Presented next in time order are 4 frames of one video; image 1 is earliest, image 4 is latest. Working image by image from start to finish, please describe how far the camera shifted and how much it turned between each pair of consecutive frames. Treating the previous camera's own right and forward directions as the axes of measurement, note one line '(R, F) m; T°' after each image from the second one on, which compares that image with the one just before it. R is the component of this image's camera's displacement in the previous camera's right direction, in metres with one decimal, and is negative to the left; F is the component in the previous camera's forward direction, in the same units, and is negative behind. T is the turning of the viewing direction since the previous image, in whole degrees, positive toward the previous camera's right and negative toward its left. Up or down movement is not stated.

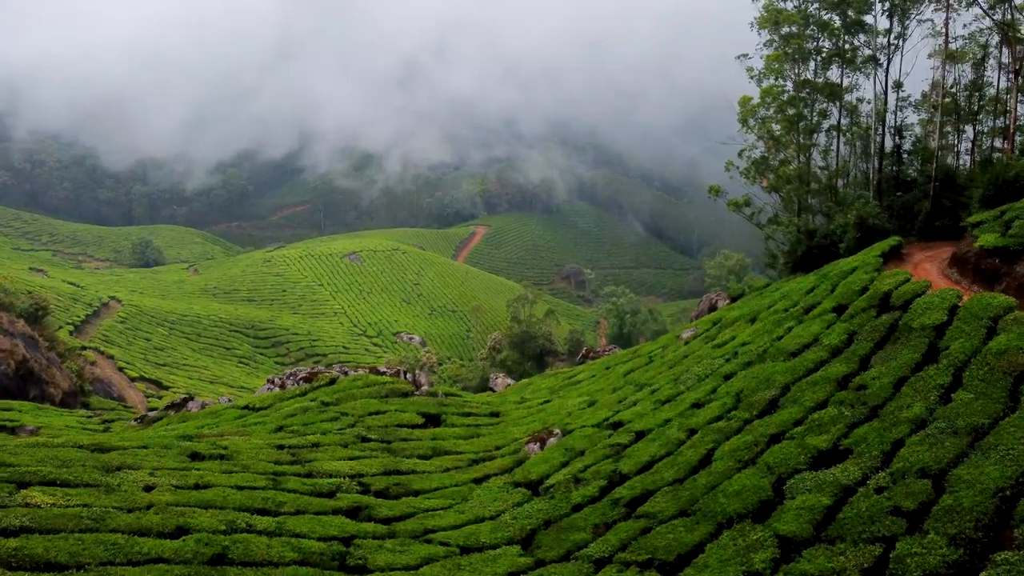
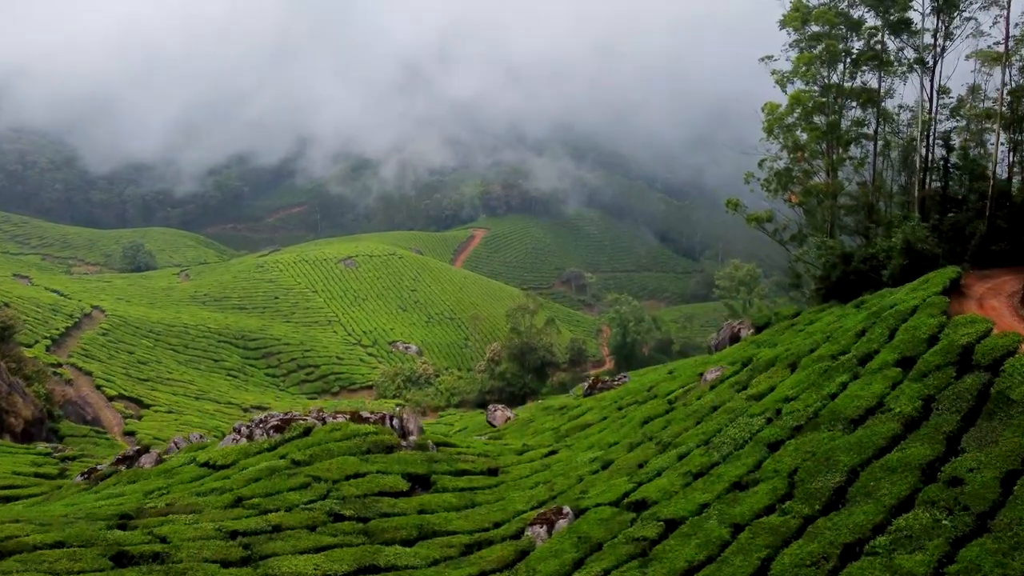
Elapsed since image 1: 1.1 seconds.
(0.0, +2.6) m; 0°
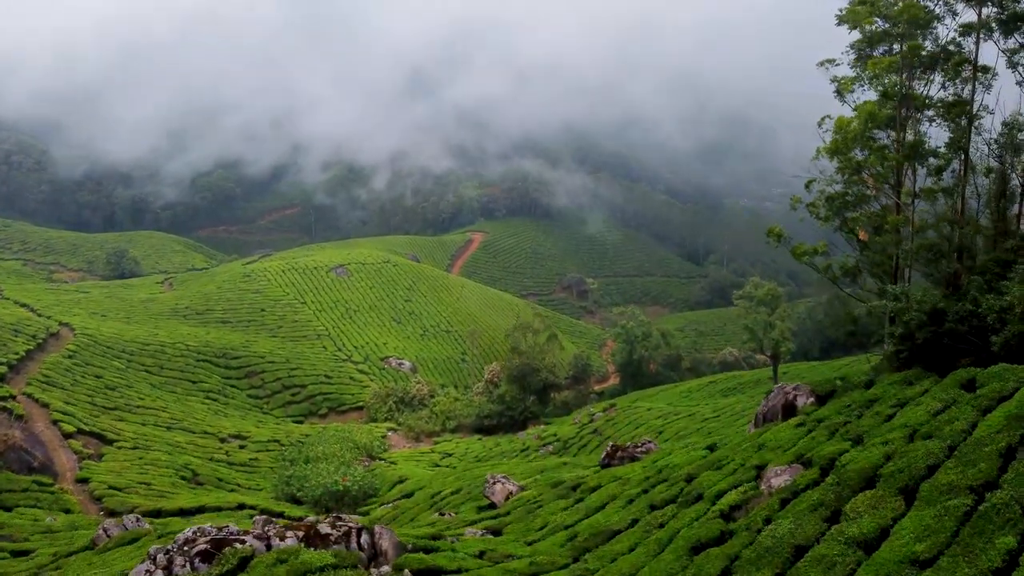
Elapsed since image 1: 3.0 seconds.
(-0.1, +4.5) m; 0°
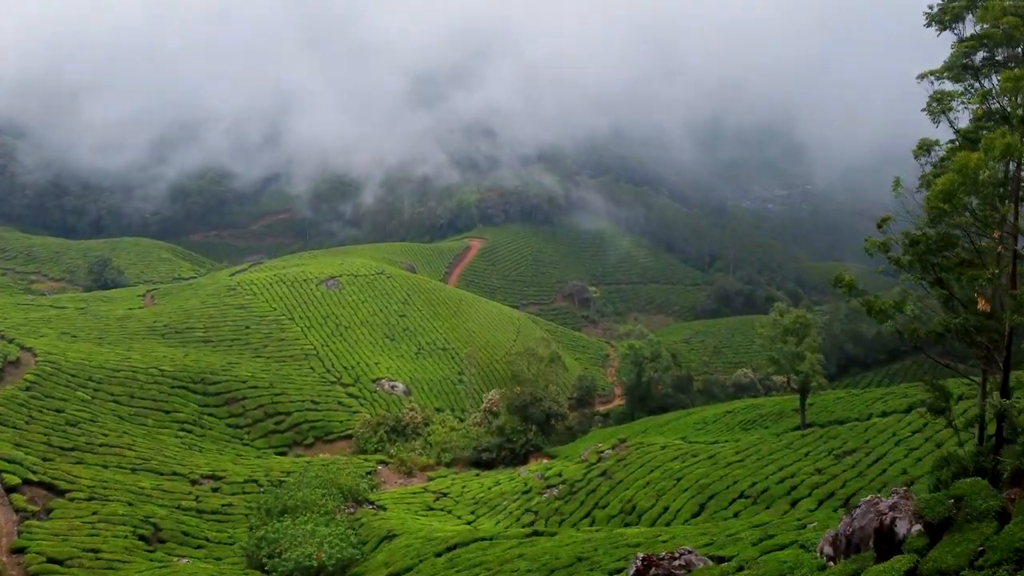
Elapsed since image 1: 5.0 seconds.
(-0.1, +4.8) m; 0°
